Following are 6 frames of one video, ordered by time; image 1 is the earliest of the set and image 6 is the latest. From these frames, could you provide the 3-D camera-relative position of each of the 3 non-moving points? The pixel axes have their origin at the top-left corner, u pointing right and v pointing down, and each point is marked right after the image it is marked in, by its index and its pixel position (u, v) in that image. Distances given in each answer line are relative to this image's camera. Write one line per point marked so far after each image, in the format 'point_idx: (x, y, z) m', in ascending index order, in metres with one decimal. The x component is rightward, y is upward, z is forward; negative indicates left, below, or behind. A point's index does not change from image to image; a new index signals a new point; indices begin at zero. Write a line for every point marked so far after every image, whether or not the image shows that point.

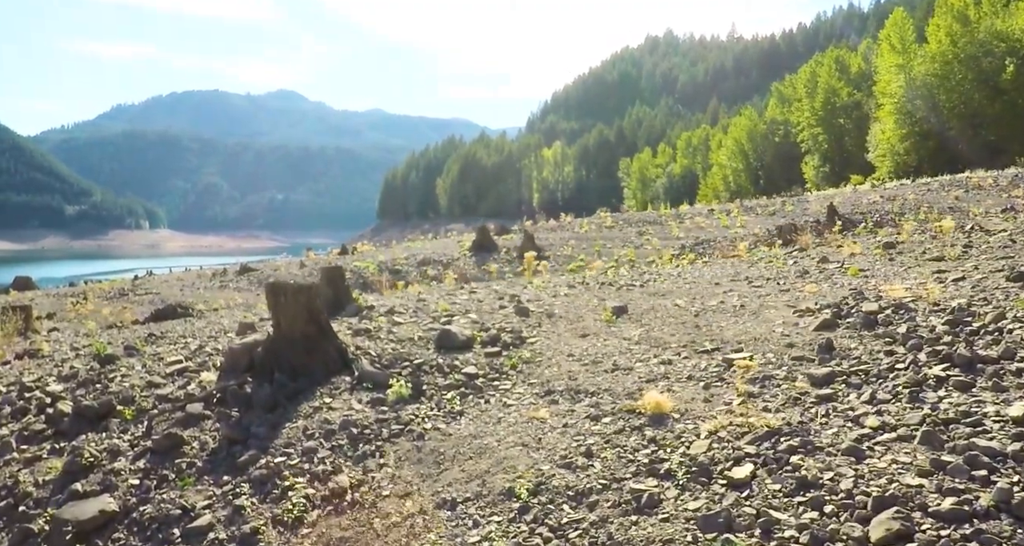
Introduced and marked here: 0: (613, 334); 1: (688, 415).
0: (+0.9, -0.6, +7.4) m
1: (+1.2, -0.9, +5.2) m
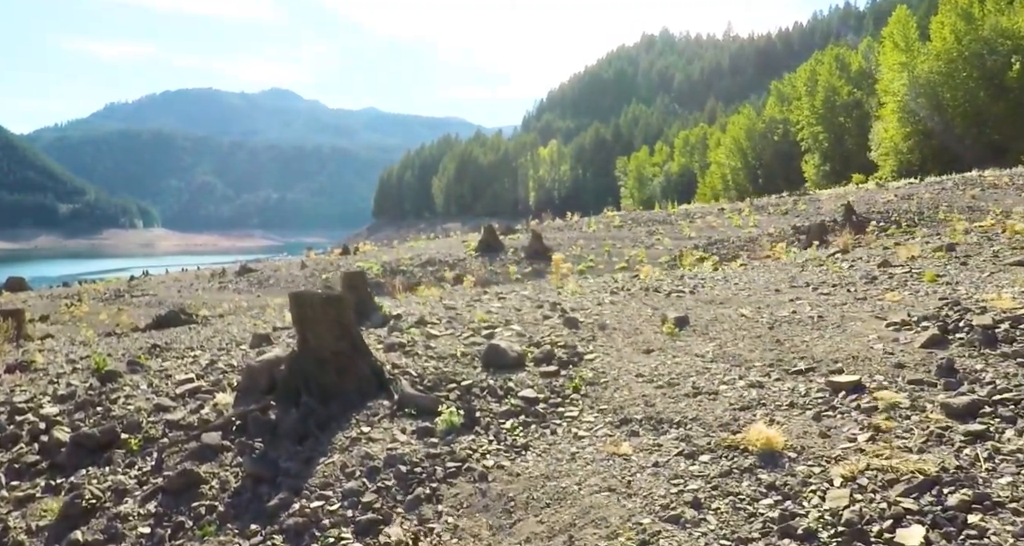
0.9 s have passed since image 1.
0: (+1.4, -0.6, +6.5) m
1: (+1.6, -1.0, +4.4) m
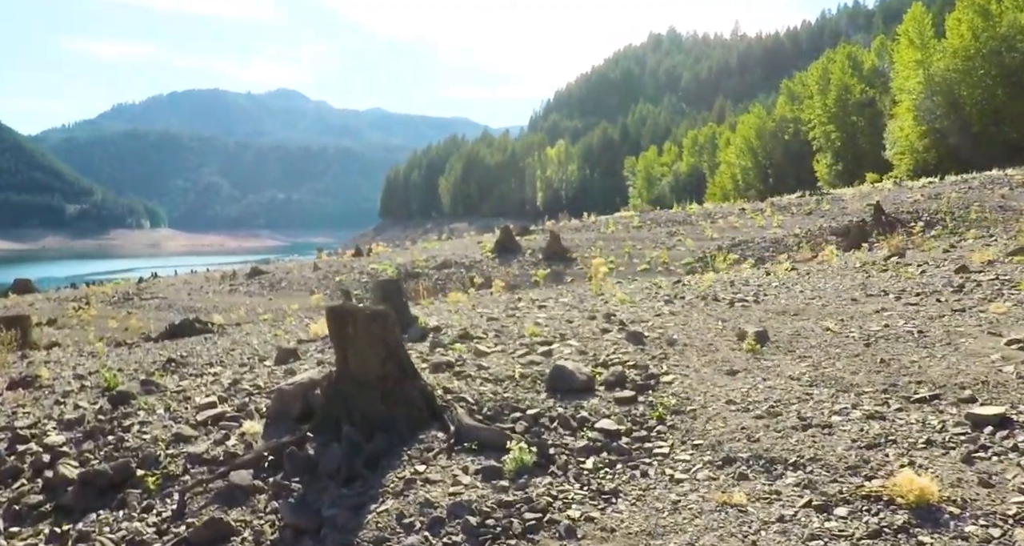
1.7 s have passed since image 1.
0: (+1.9, -0.7, +5.7) m
1: (+2.1, -1.1, +3.6) m
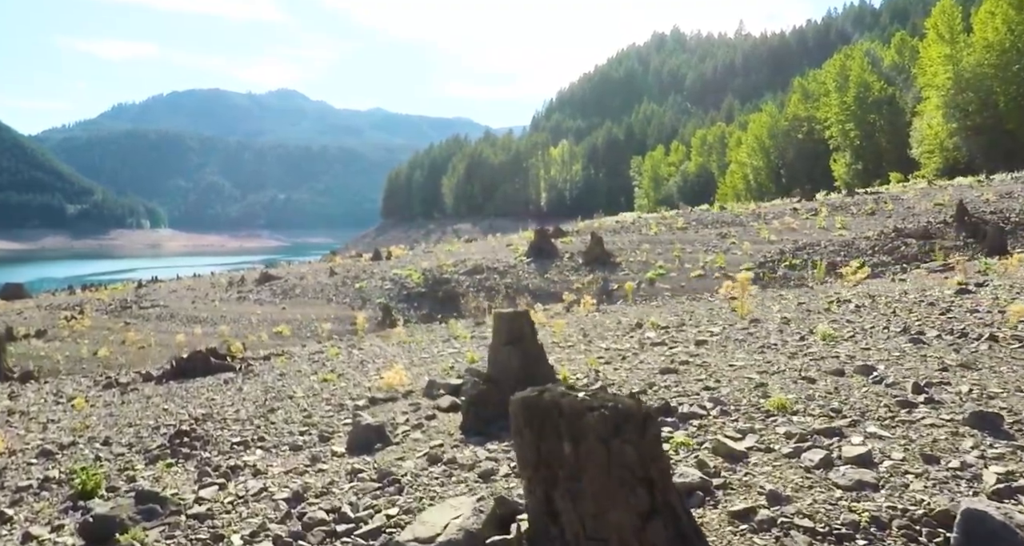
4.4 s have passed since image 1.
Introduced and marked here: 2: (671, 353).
0: (+3.1, -0.9, +2.9) m
1: (+3.4, -1.3, +0.8) m
2: (+1.3, -0.7, +6.5) m
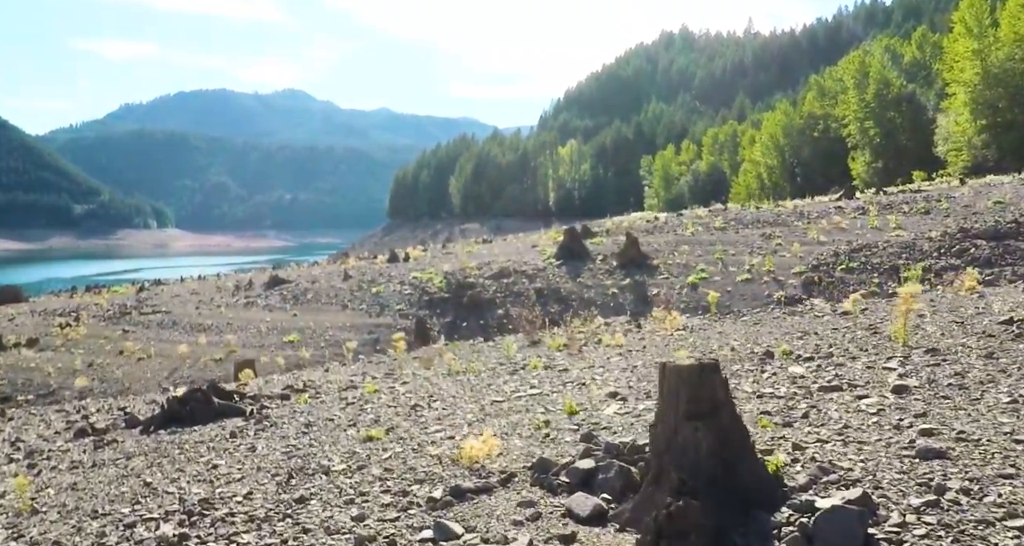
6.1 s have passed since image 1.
0: (+3.9, -1.0, +0.9) m
1: (+4.1, -1.4, -1.2) m
2: (+2.0, -0.8, +4.5) m
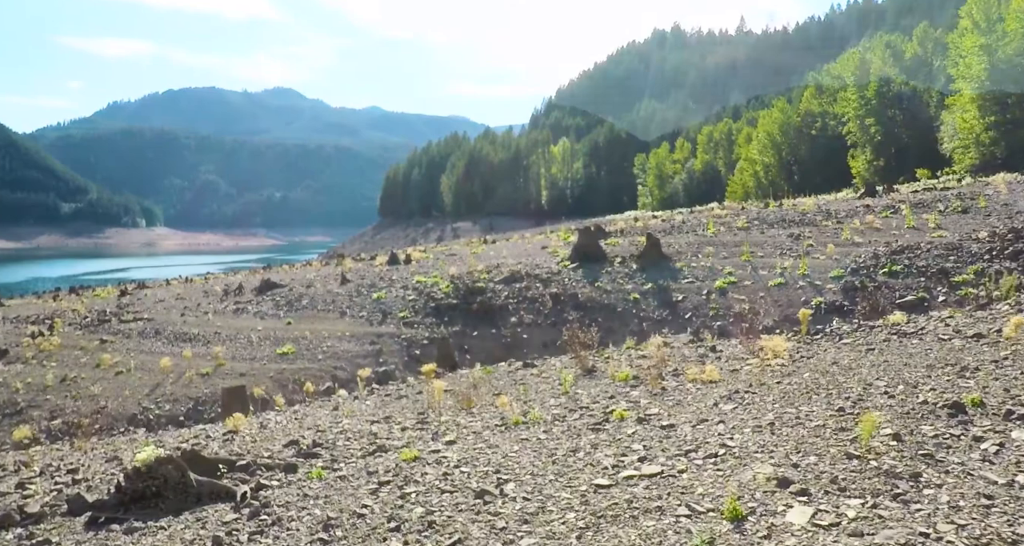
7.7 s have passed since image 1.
0: (+4.5, -1.2, -0.9) m
1: (+4.7, -1.5, -3.0) m
2: (+2.6, -0.9, +2.6) m
